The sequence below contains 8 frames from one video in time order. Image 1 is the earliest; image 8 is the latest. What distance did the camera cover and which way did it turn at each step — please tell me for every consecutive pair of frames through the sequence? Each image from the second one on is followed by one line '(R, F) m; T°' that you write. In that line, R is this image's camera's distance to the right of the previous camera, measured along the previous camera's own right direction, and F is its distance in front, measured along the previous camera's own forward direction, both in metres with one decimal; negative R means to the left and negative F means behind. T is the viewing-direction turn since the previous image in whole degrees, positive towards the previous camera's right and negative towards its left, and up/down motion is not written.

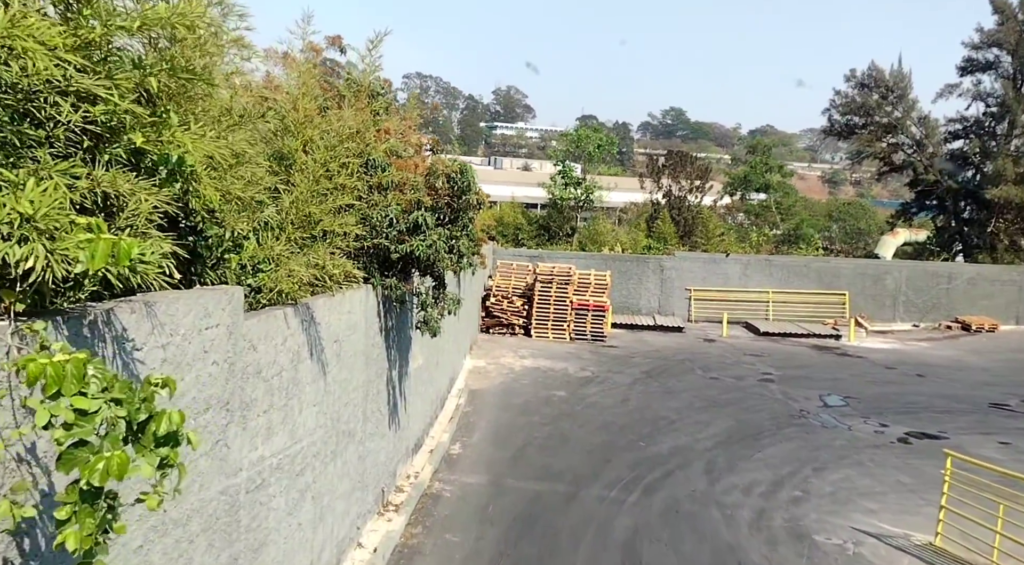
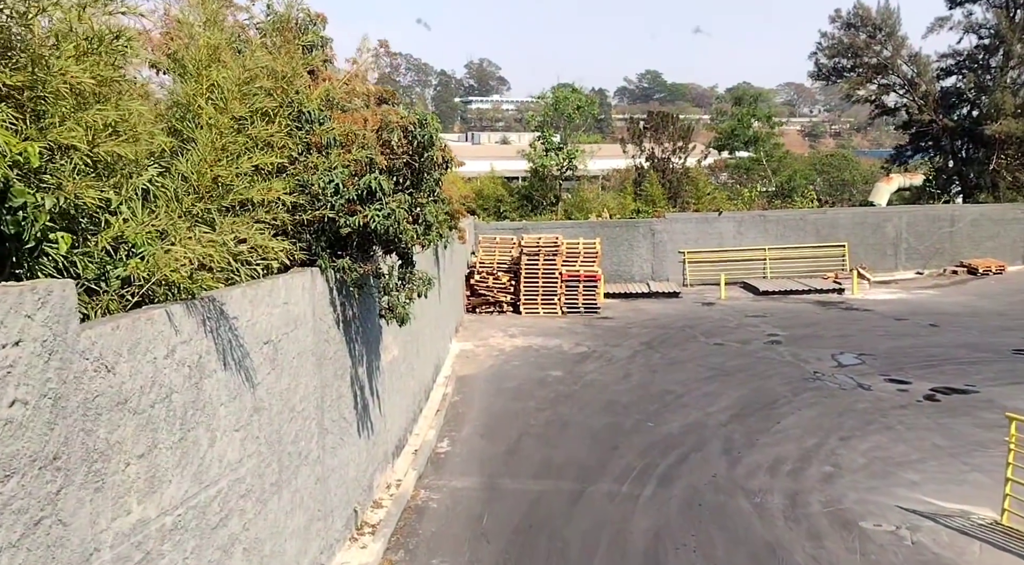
(+0.1, +1.2) m; +1°
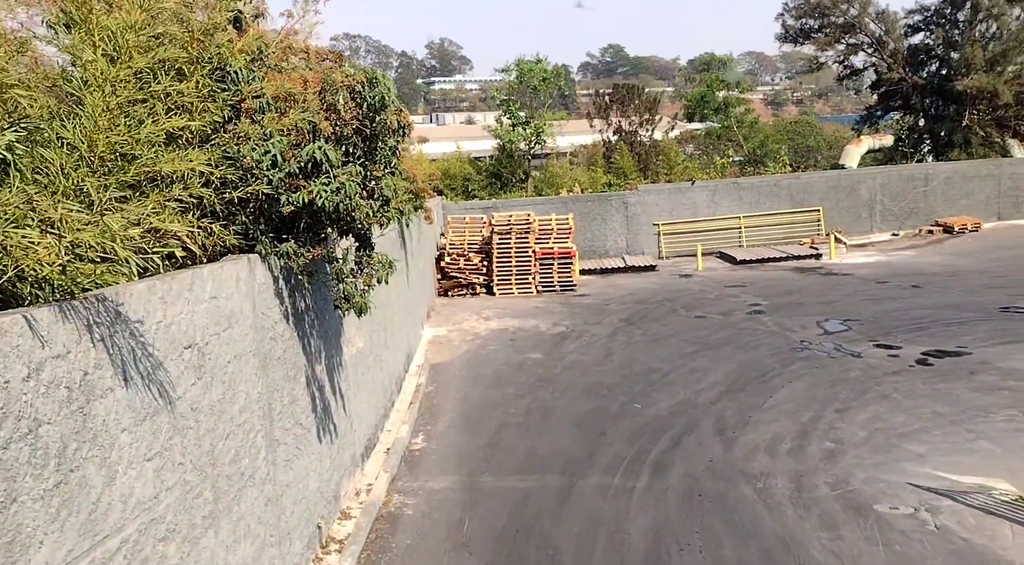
(0.0, +0.7) m; +2°
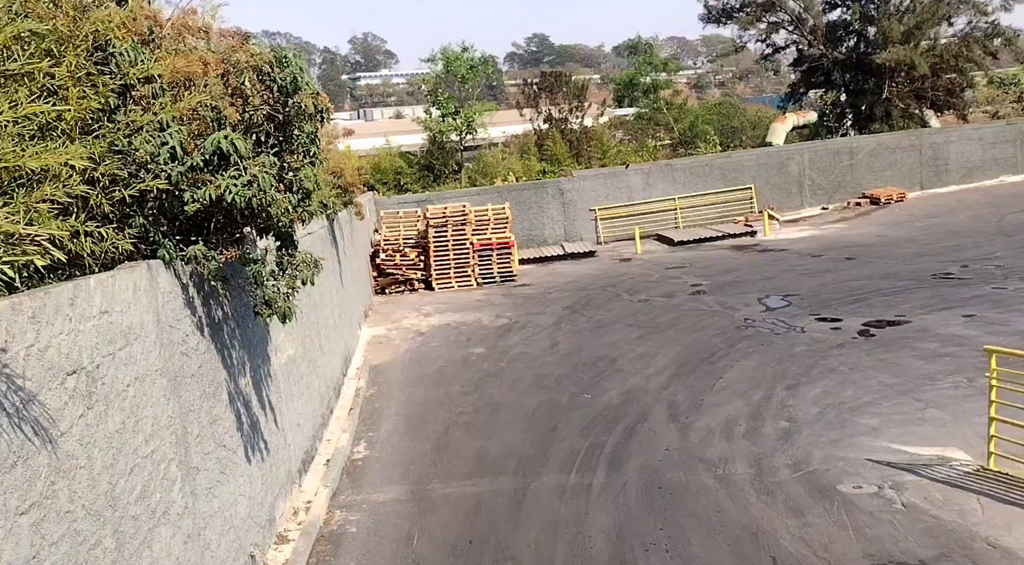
(0.0, +0.4) m; +4°
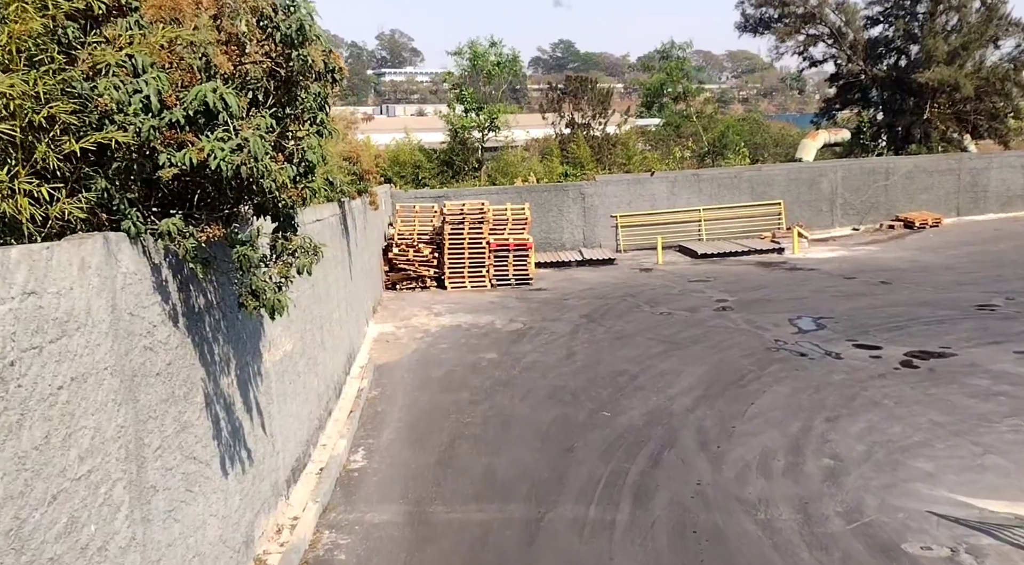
(-0.1, +0.8) m; -1°
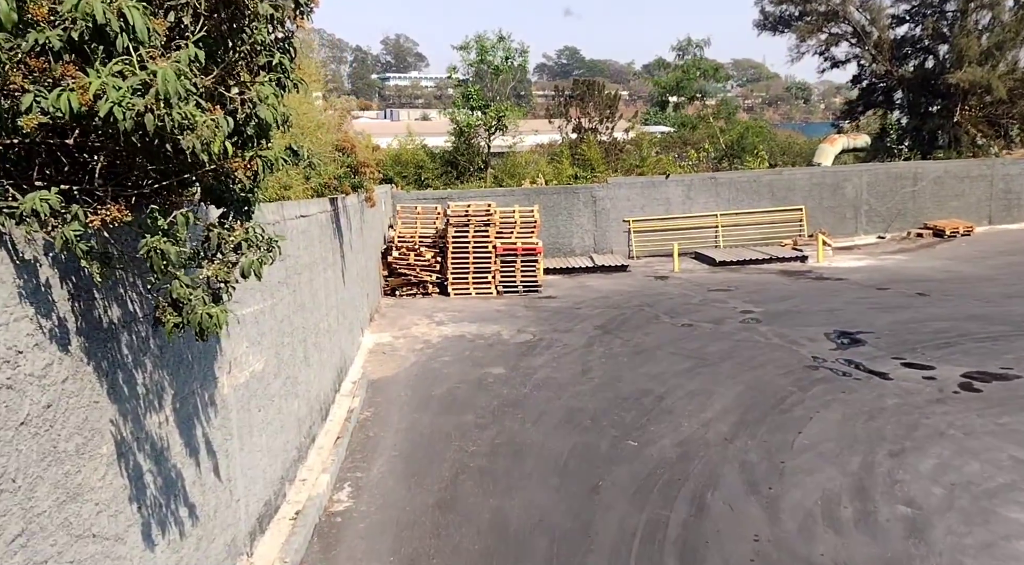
(-0.1, +1.2) m; 0°
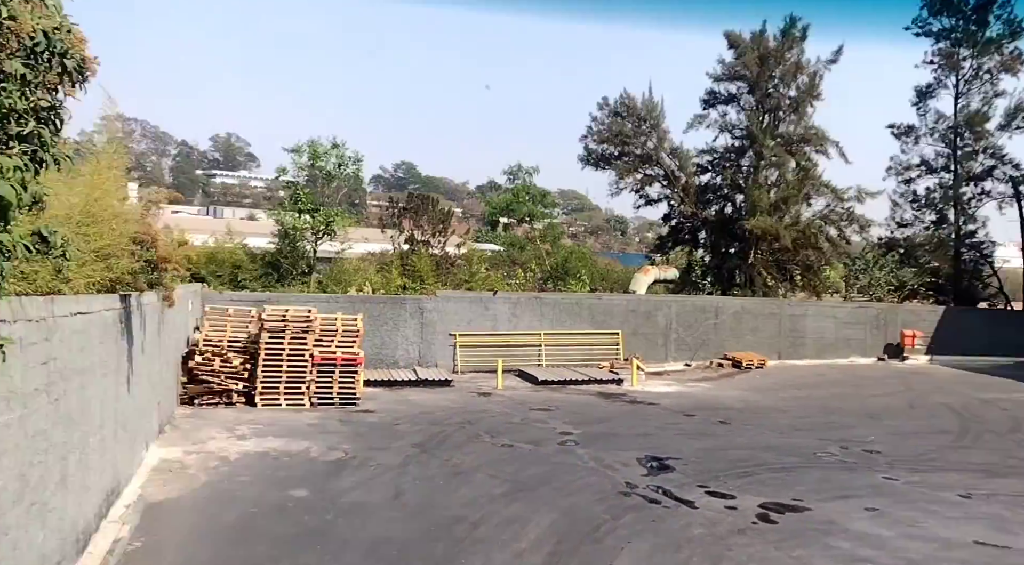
(+0.1, +0.4) m; +11°
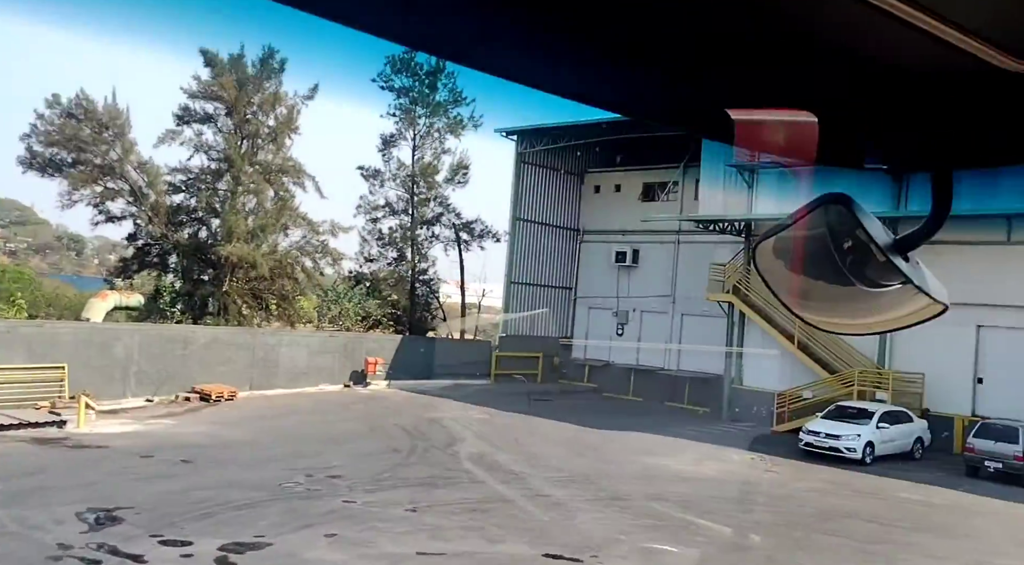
(+0.7, +0.9) m; +33°
